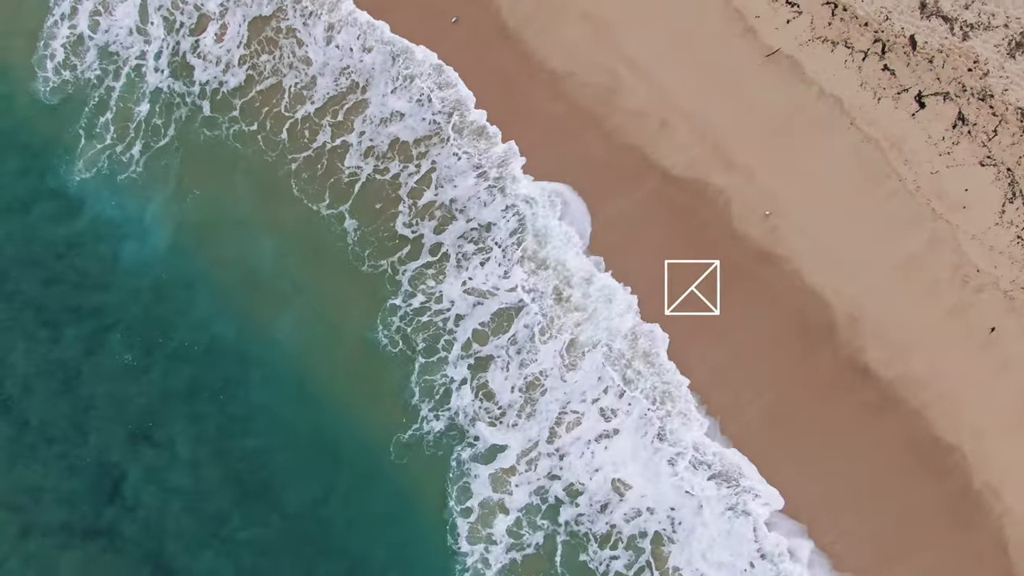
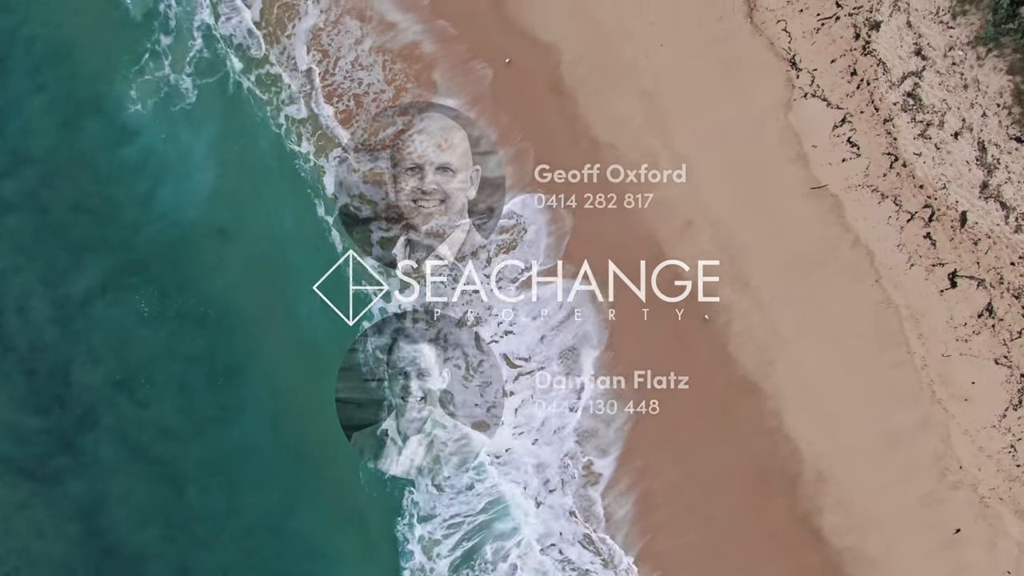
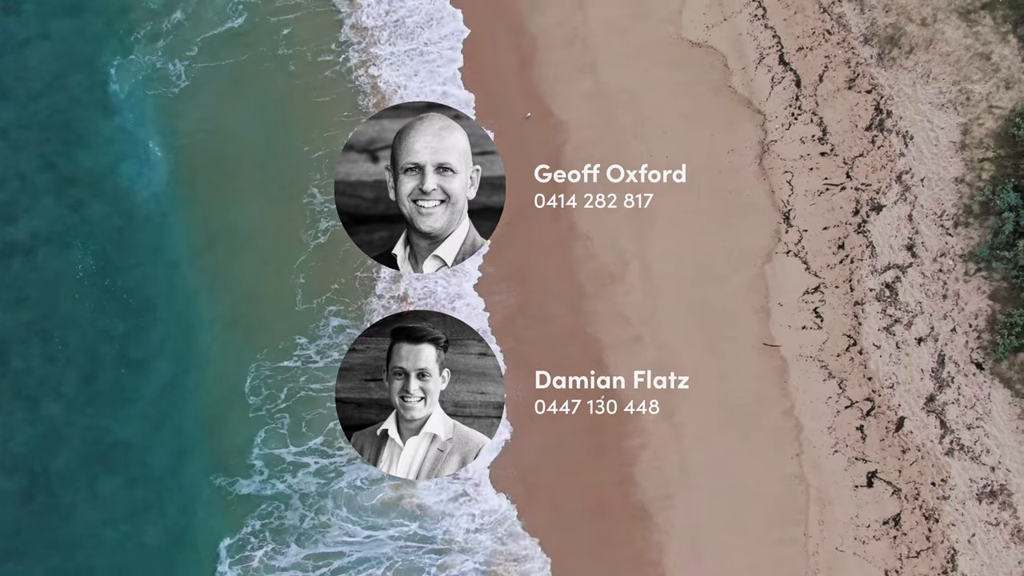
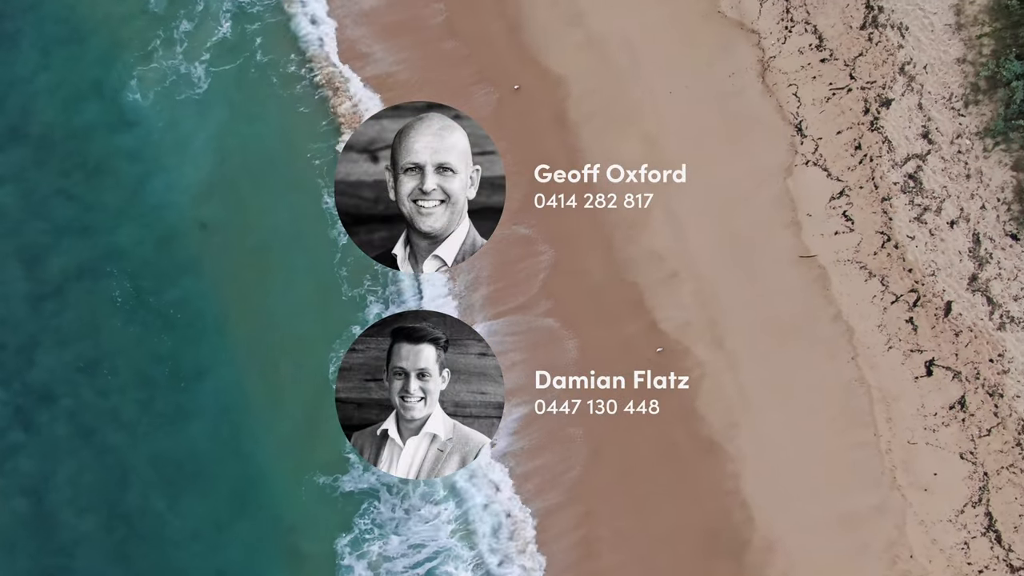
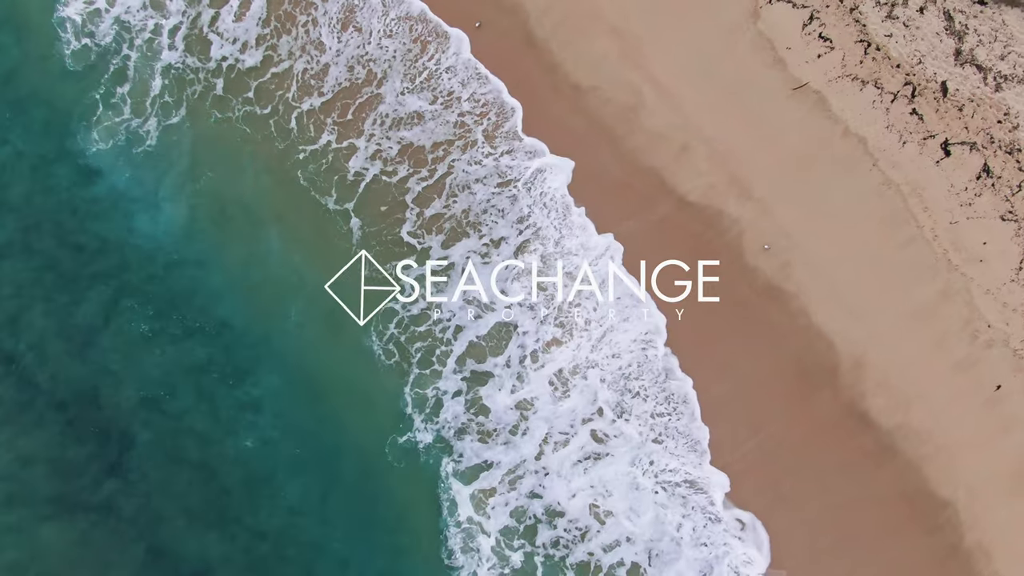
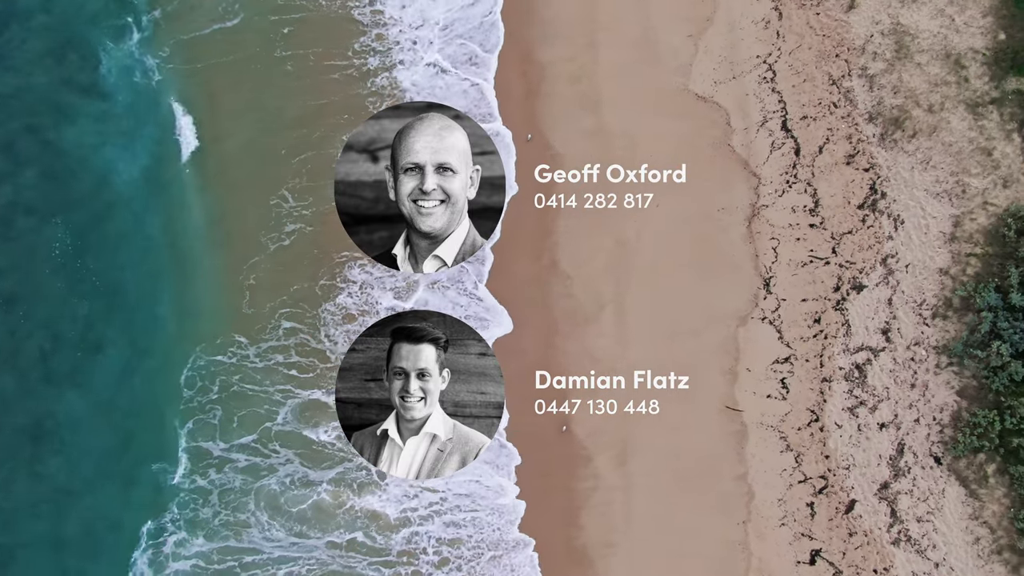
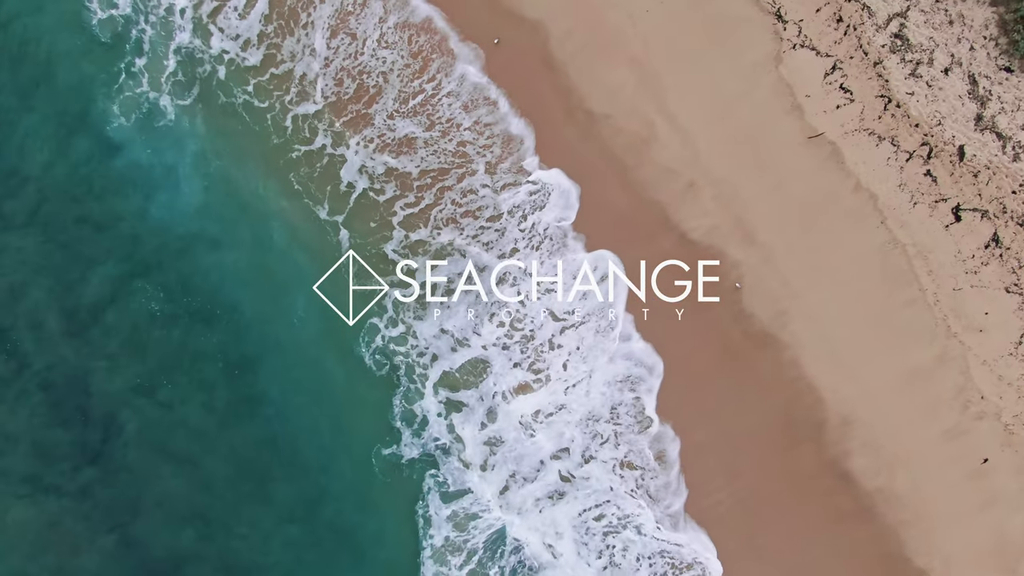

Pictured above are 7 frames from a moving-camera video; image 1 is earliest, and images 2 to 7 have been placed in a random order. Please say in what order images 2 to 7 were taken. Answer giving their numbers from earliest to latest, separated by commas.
5, 7, 2, 4, 3, 6
